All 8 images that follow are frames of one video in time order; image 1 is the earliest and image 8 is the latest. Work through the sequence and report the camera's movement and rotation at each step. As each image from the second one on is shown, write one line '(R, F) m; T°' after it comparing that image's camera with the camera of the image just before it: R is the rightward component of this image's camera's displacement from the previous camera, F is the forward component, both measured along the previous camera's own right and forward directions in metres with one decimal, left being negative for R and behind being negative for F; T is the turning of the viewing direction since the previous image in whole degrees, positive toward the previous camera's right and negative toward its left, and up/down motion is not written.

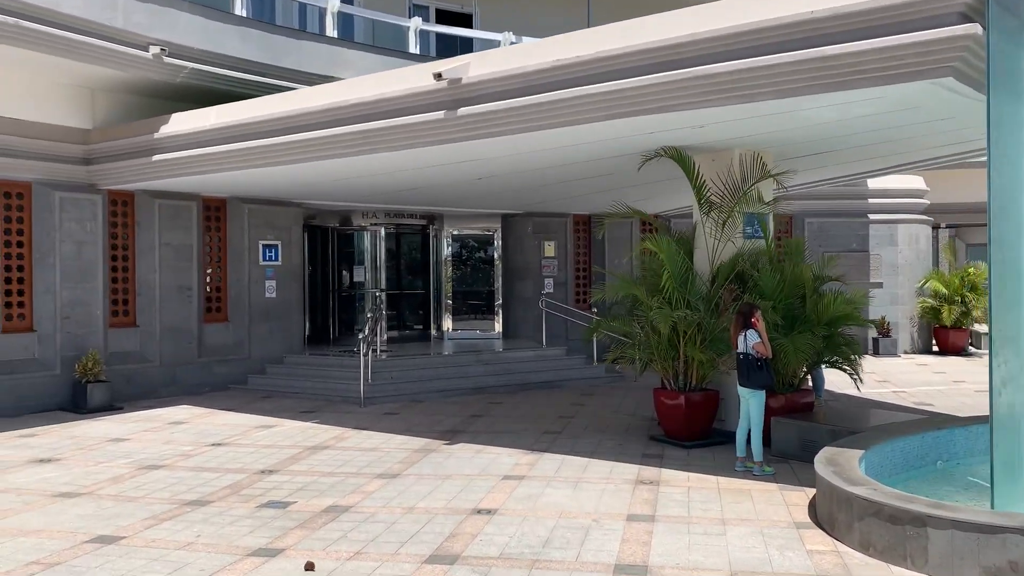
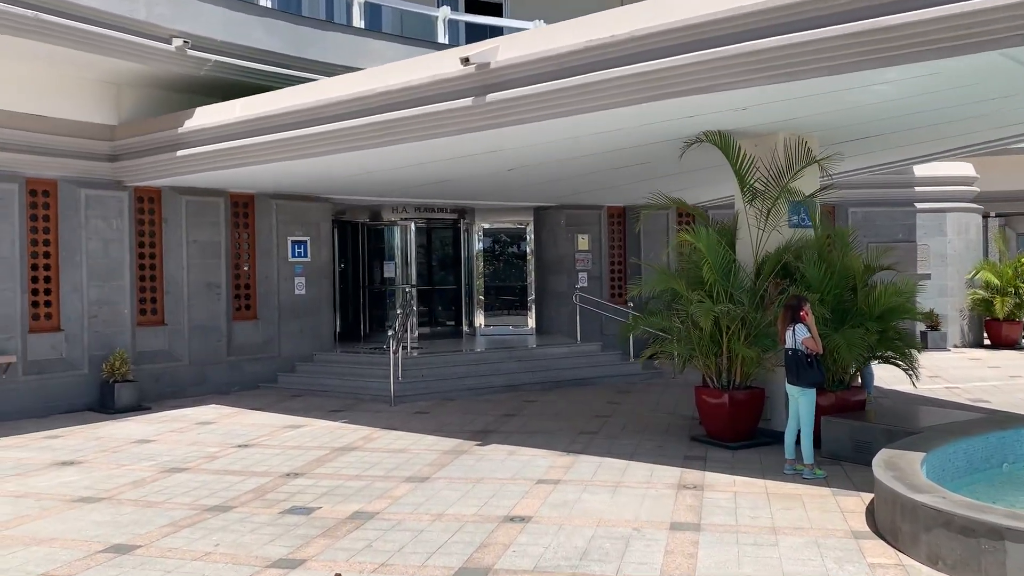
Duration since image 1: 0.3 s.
(0.0, +0.4) m; -2°
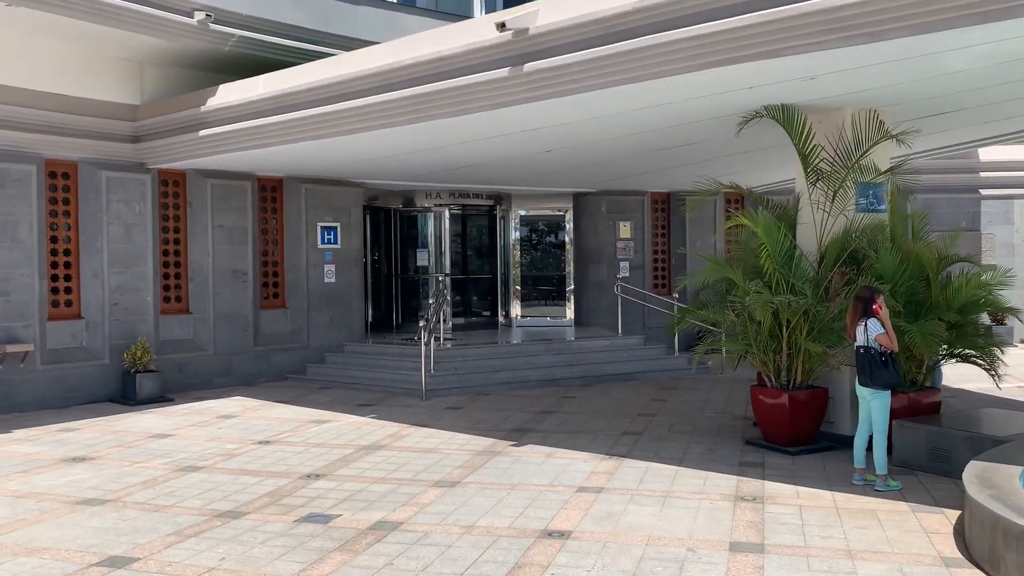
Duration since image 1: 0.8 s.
(0.0, +0.6) m; -2°
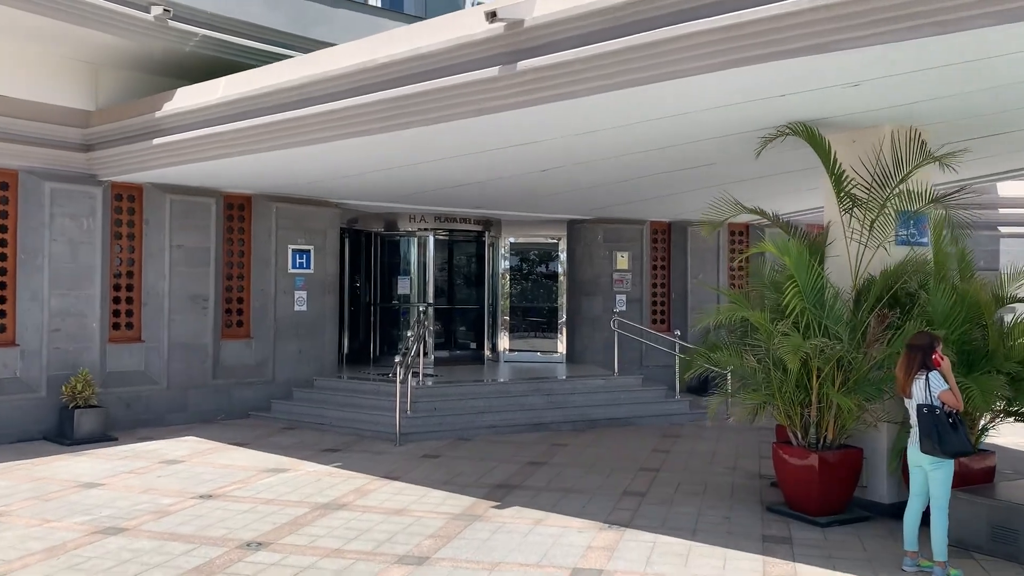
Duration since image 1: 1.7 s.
(0.0, +1.1) m; +1°
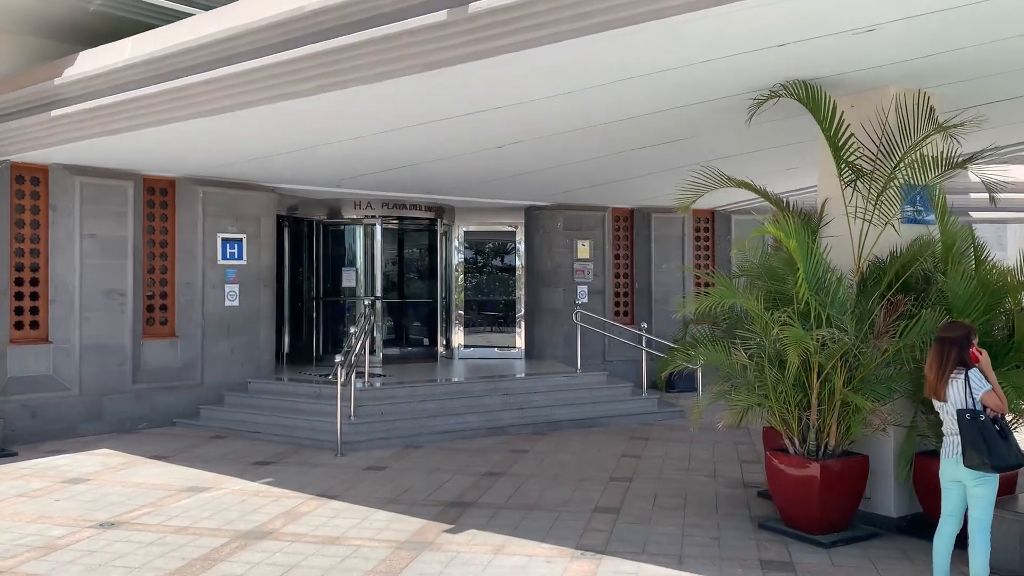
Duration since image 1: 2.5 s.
(0.0, +1.0) m; +3°
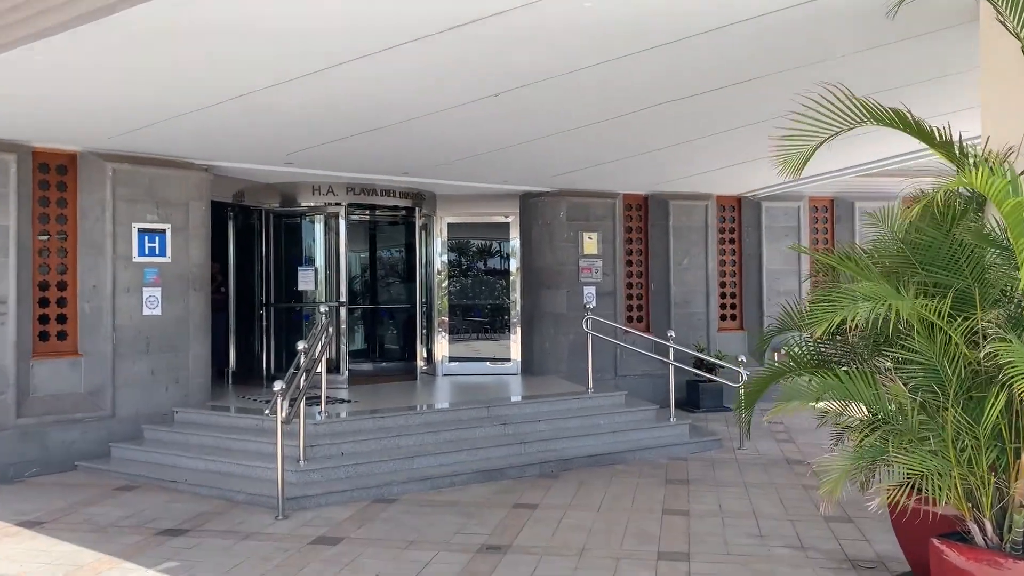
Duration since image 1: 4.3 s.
(-0.1, +2.2) m; +1°
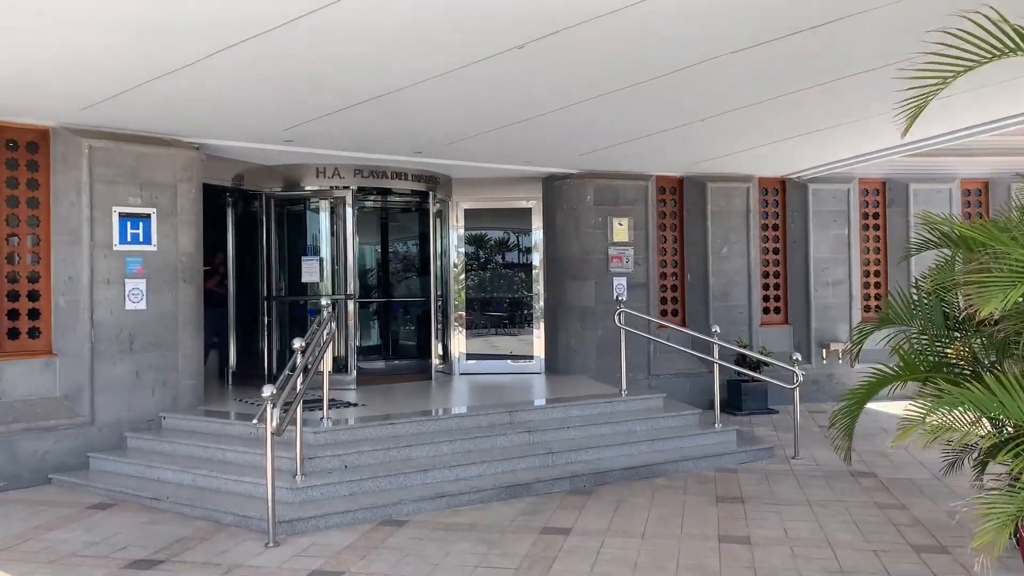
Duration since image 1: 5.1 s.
(-0.1, +0.9) m; -1°
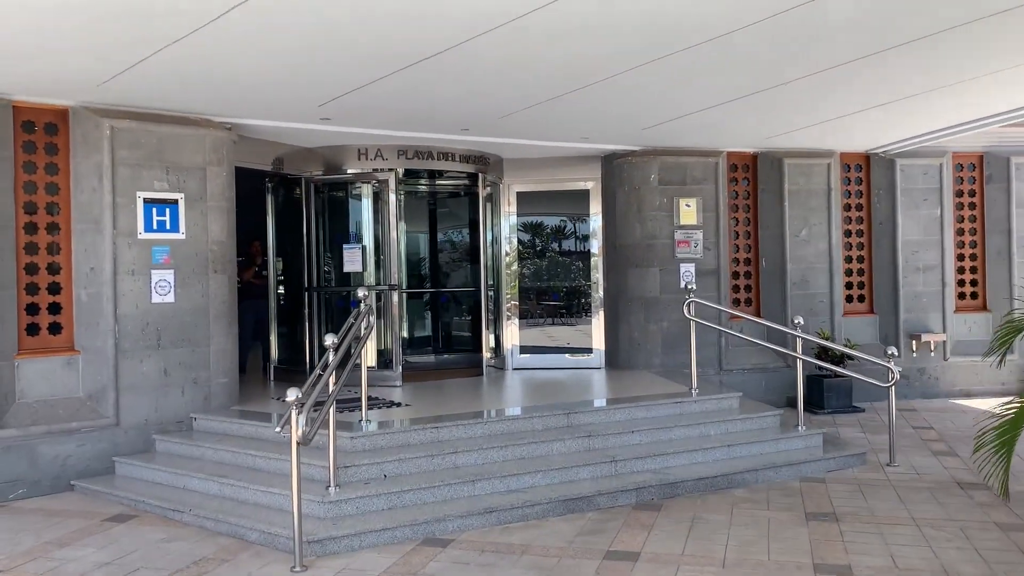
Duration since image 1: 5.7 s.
(0.0, +0.7) m; -4°
